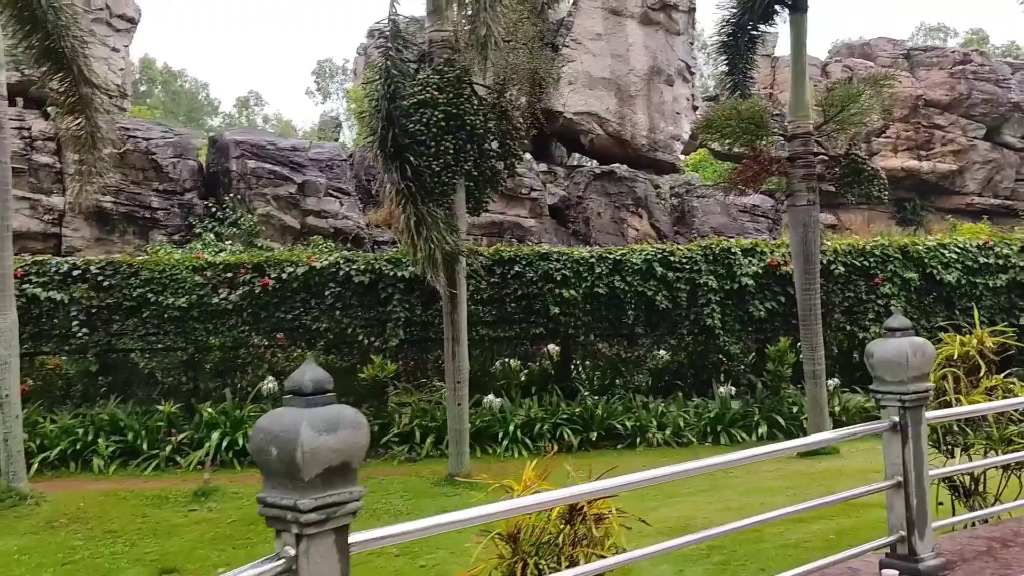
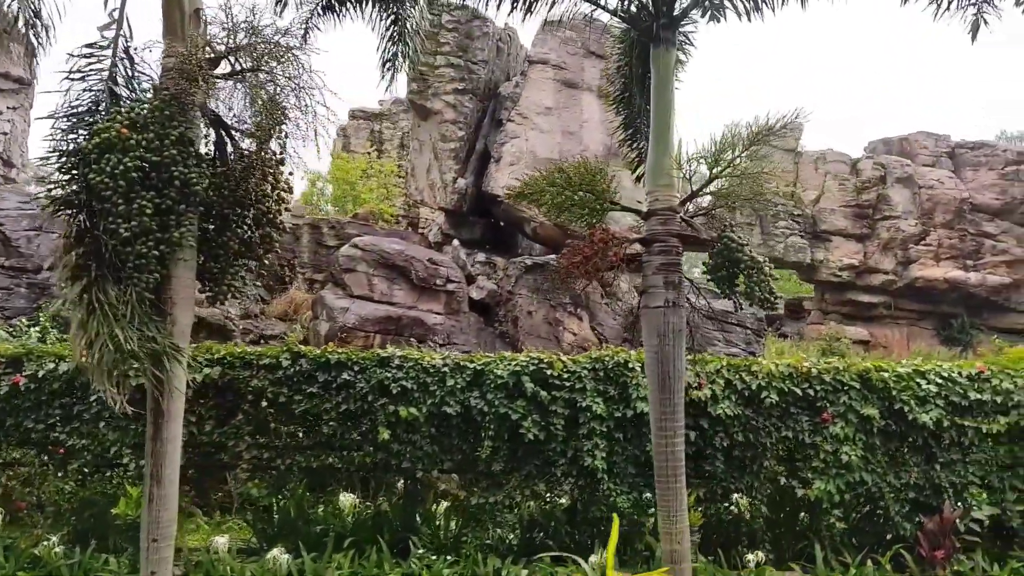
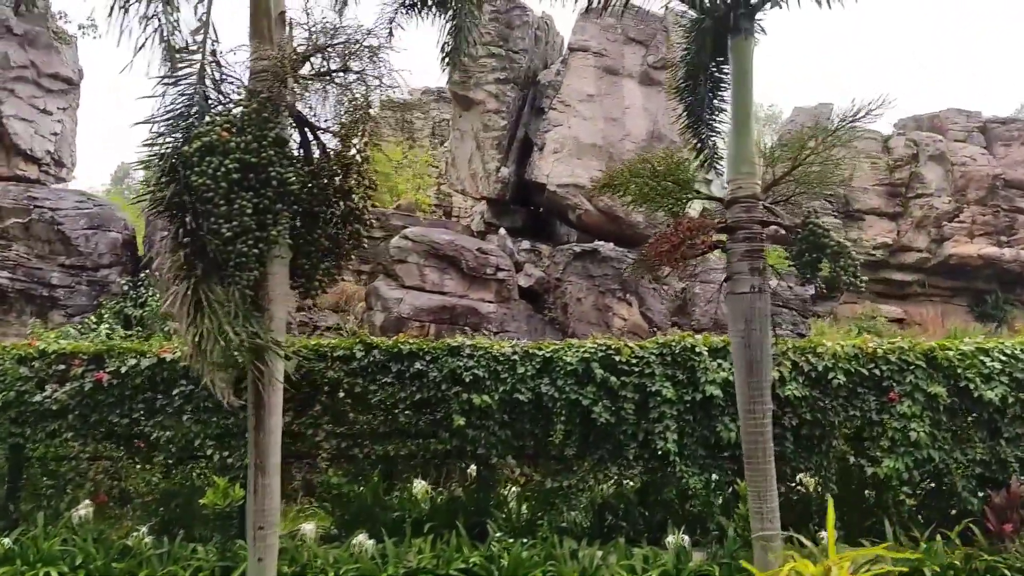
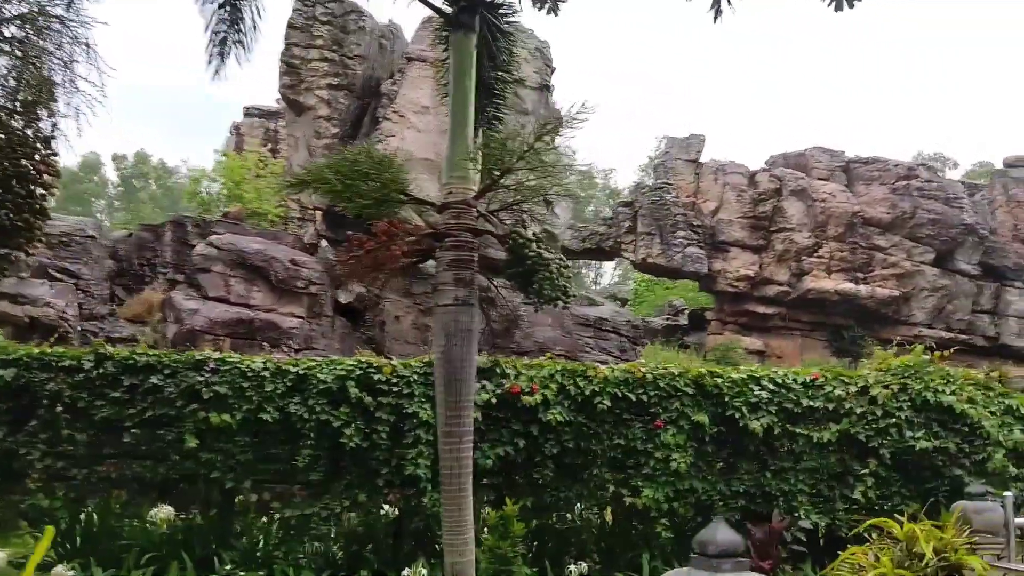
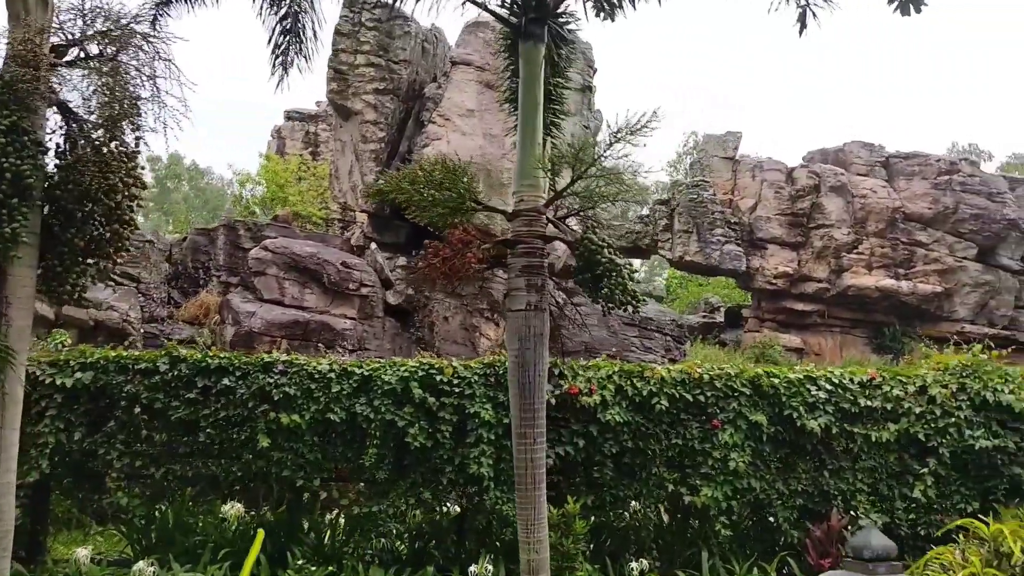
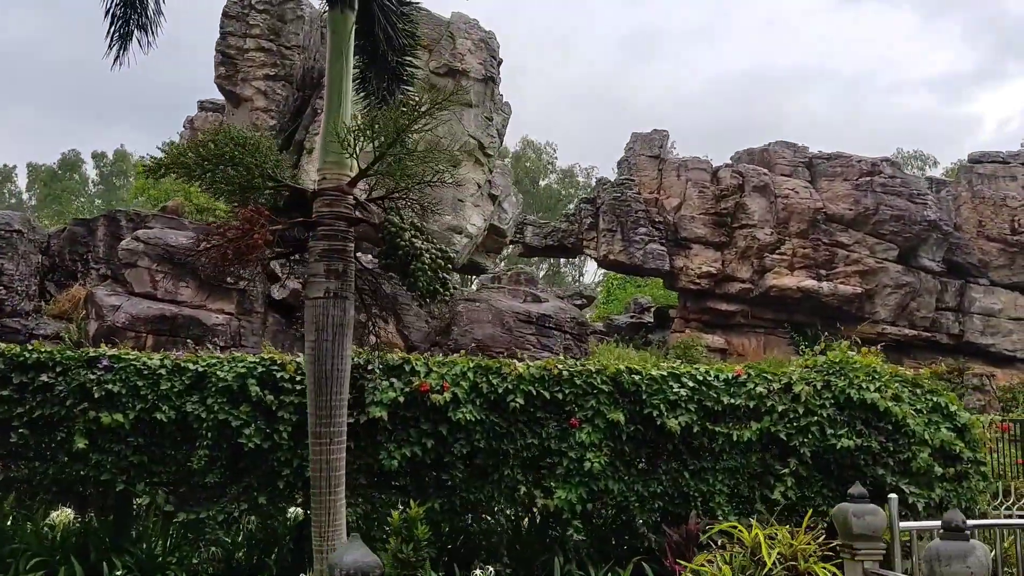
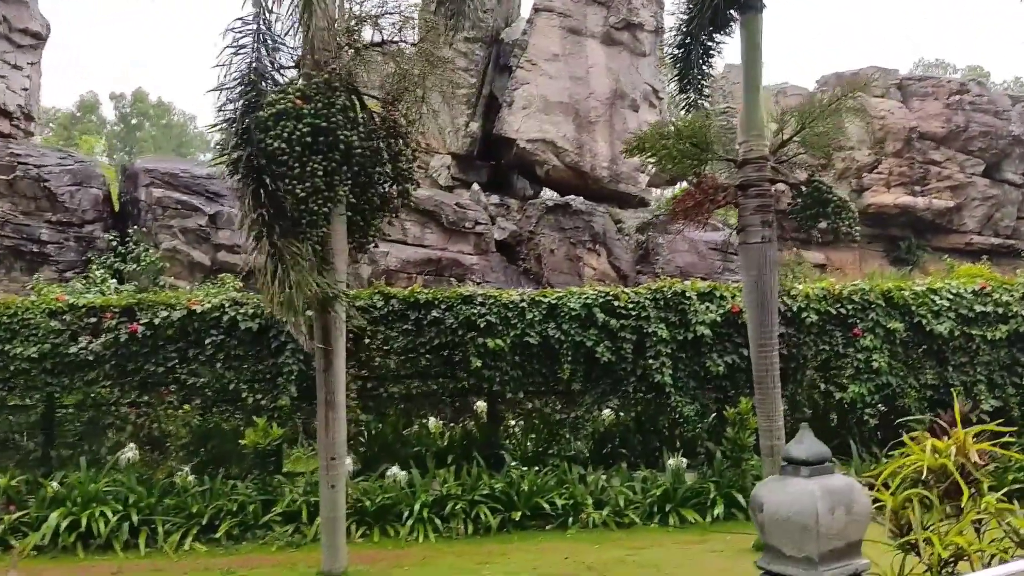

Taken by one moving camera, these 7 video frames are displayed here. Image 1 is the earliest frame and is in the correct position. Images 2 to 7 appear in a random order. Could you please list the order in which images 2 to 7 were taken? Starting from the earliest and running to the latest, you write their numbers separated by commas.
7, 3, 2, 5, 4, 6
